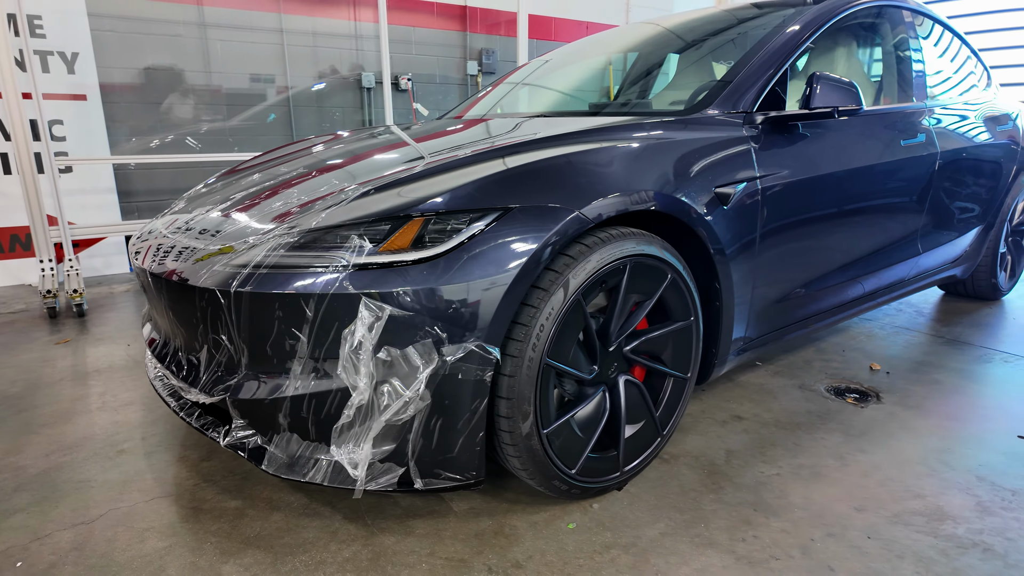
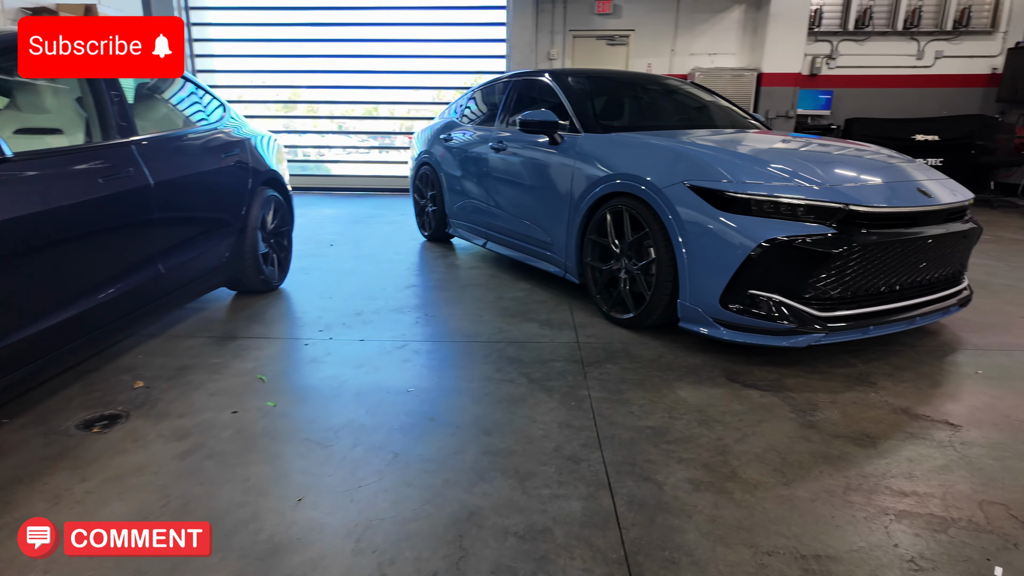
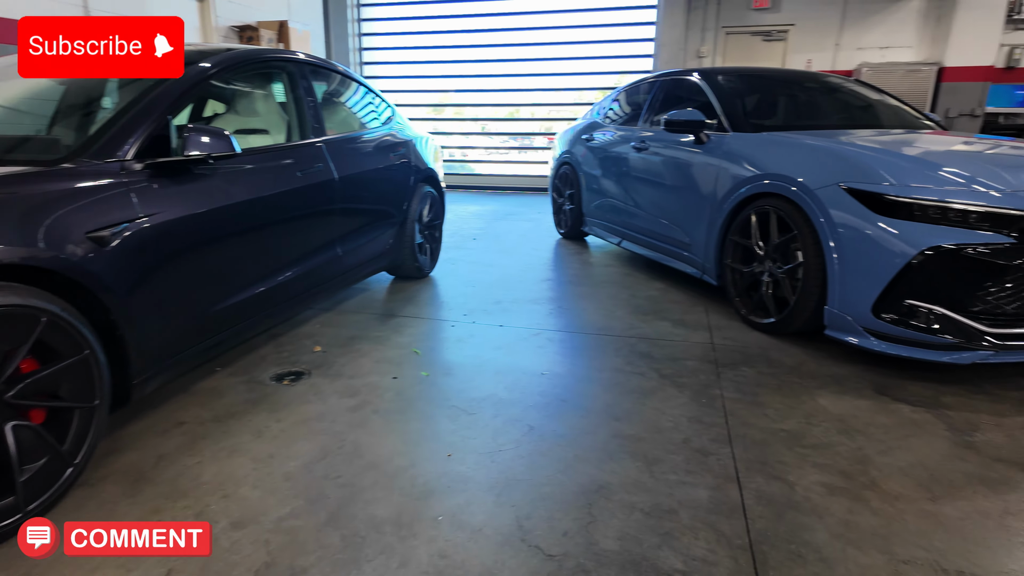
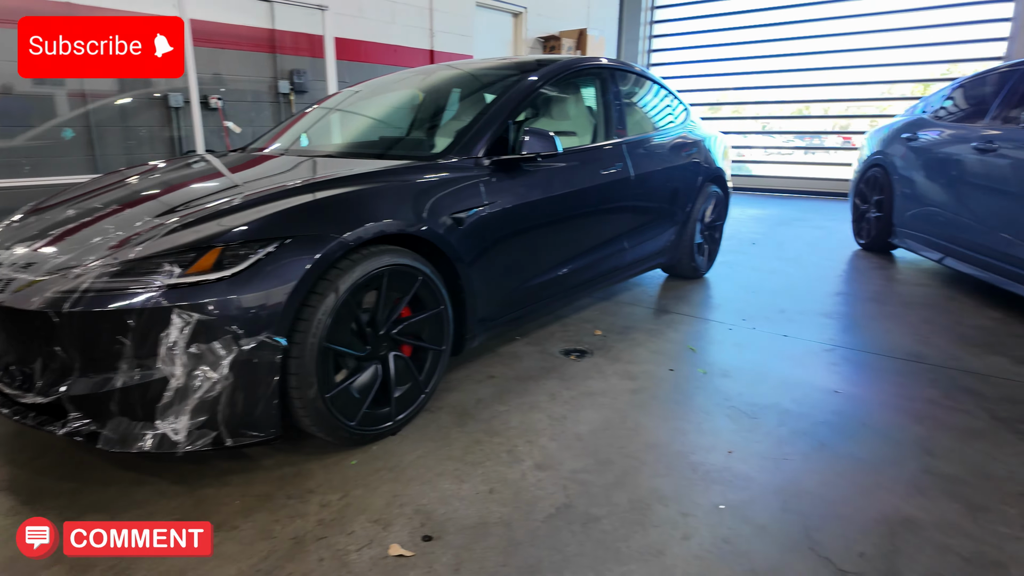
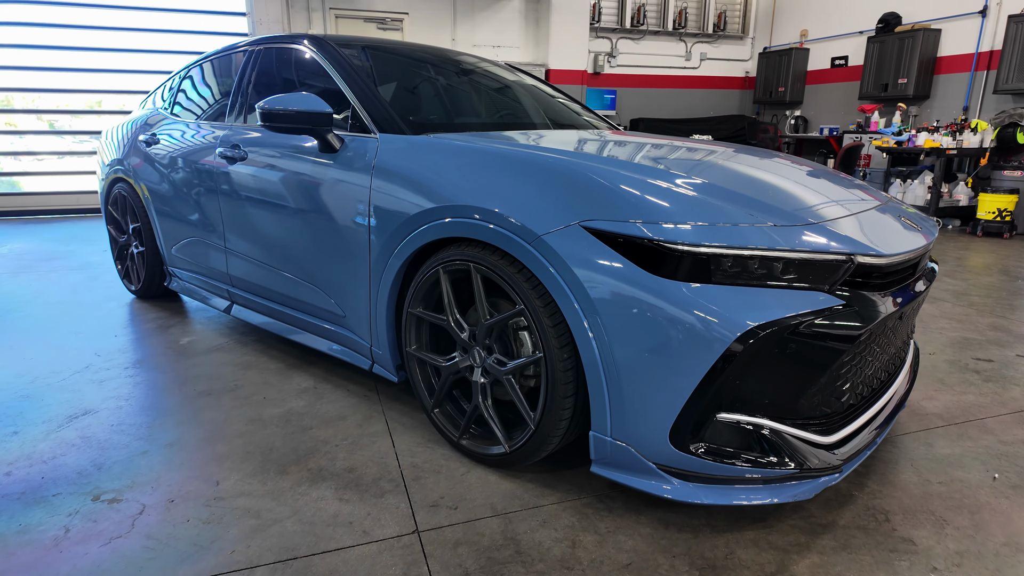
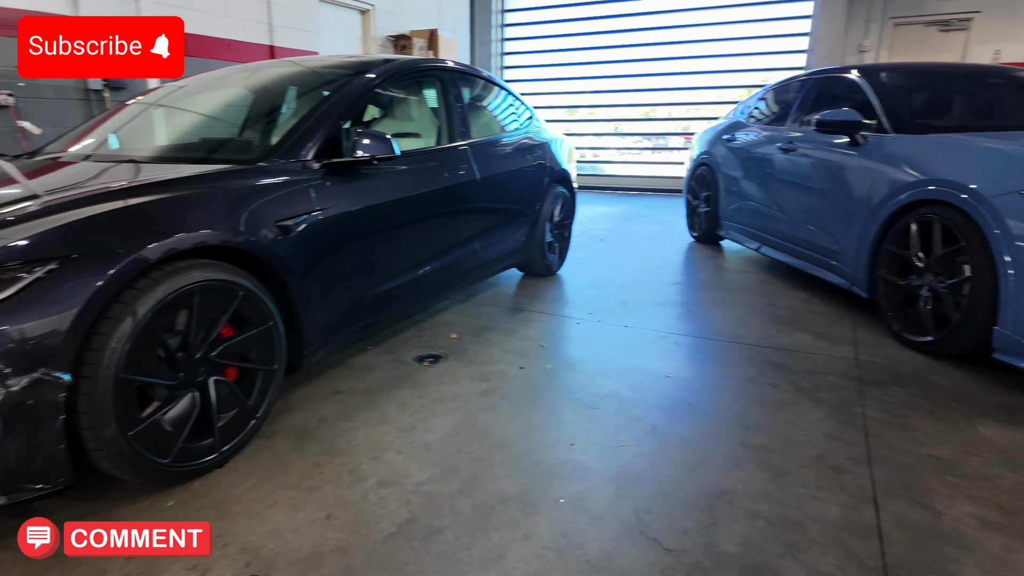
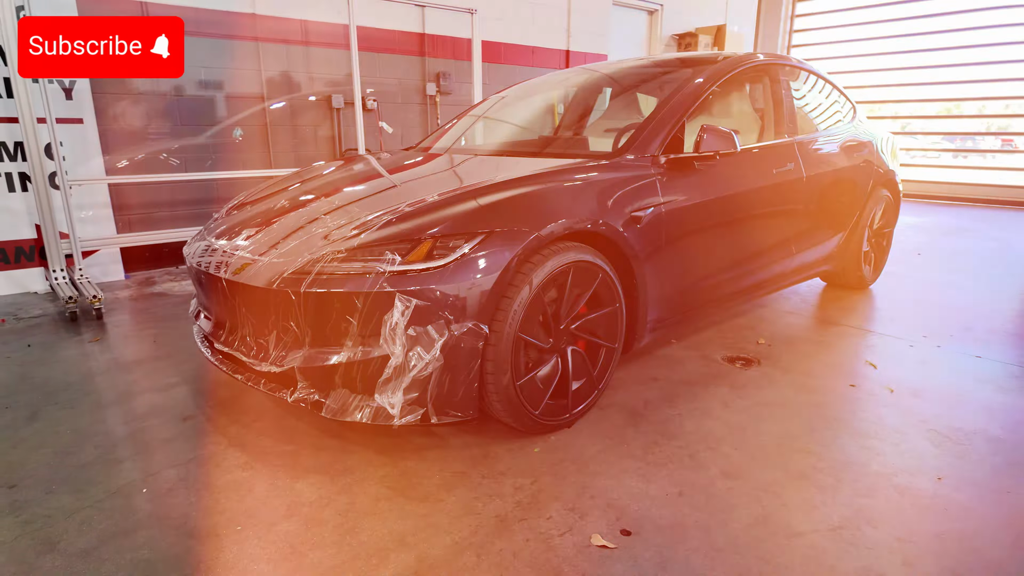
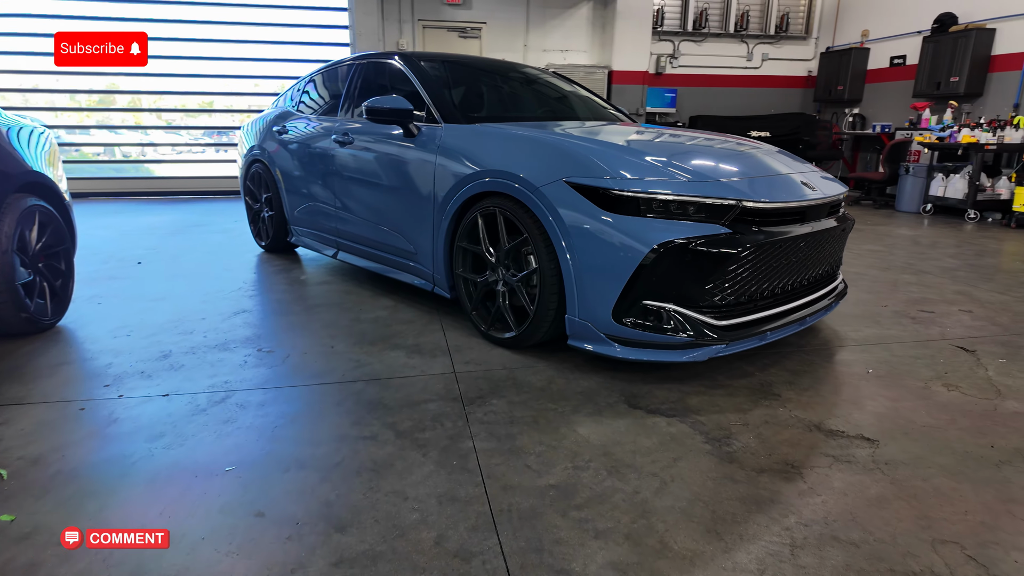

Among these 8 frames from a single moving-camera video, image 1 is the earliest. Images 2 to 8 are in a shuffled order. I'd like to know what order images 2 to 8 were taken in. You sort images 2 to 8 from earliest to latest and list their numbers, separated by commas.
7, 4, 6, 3, 2, 8, 5
